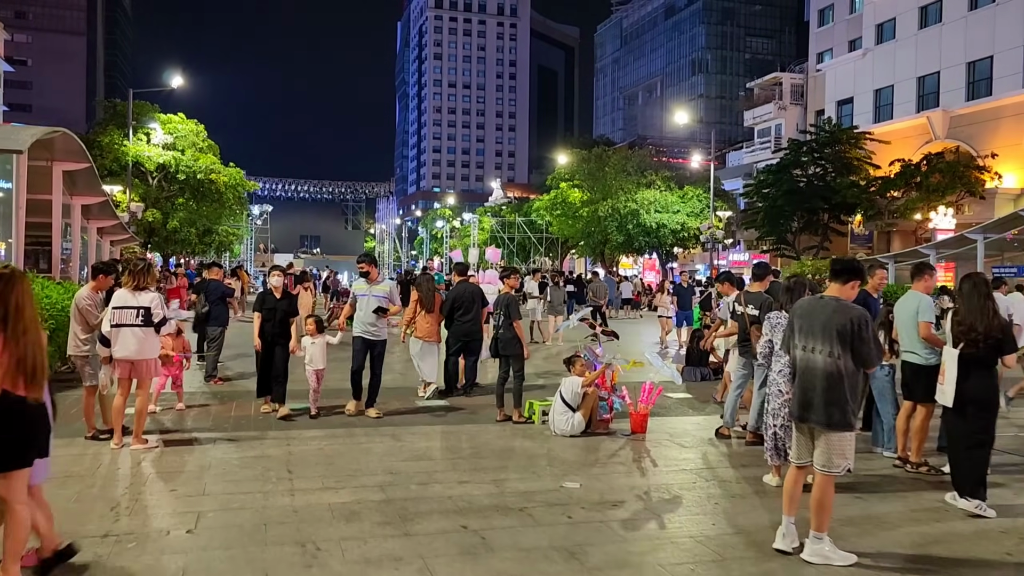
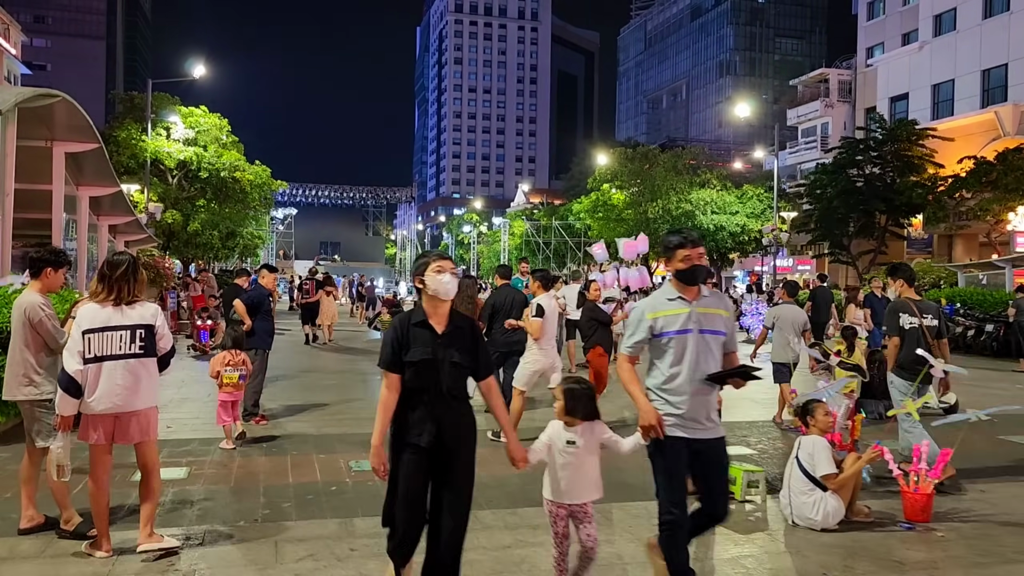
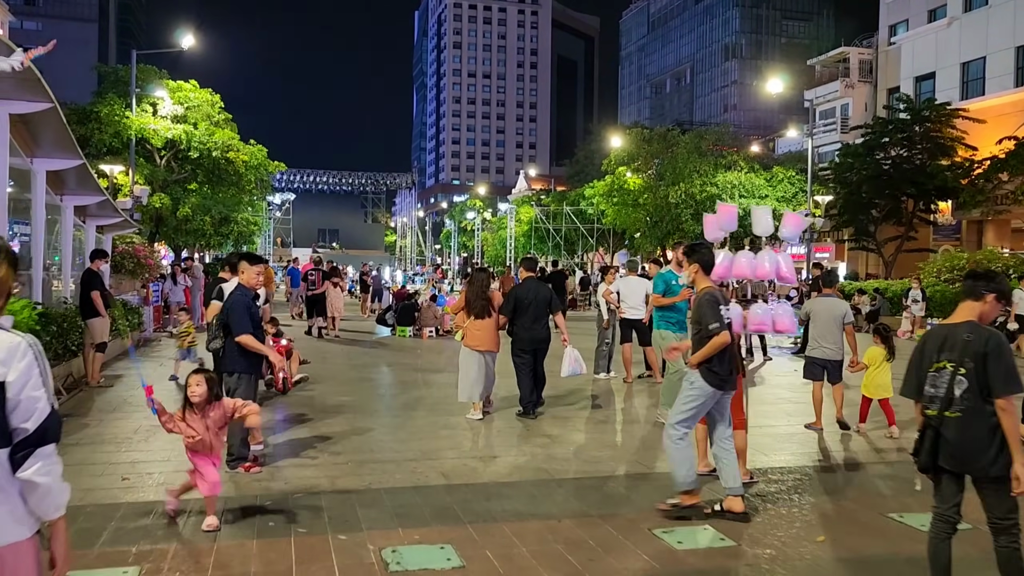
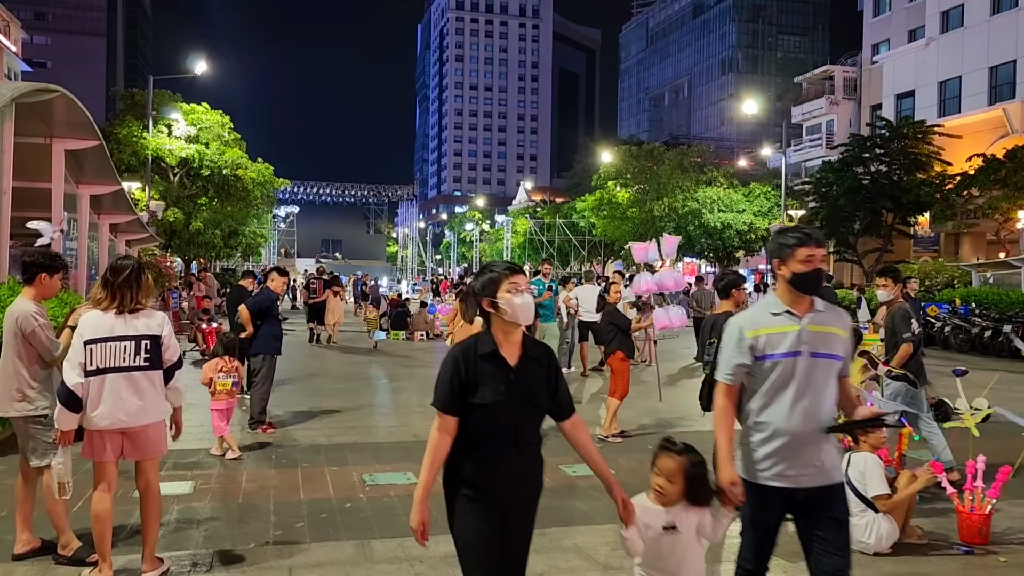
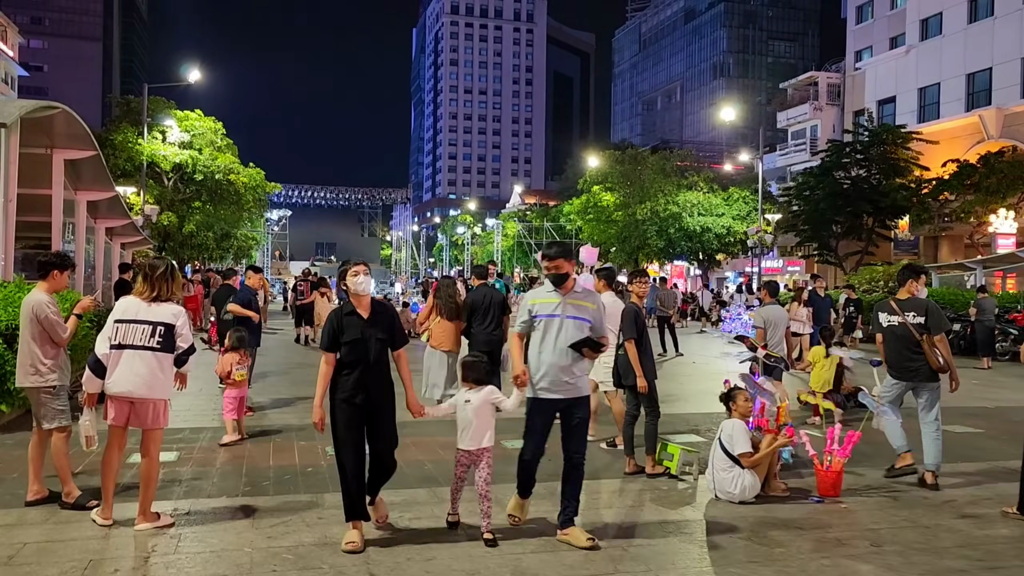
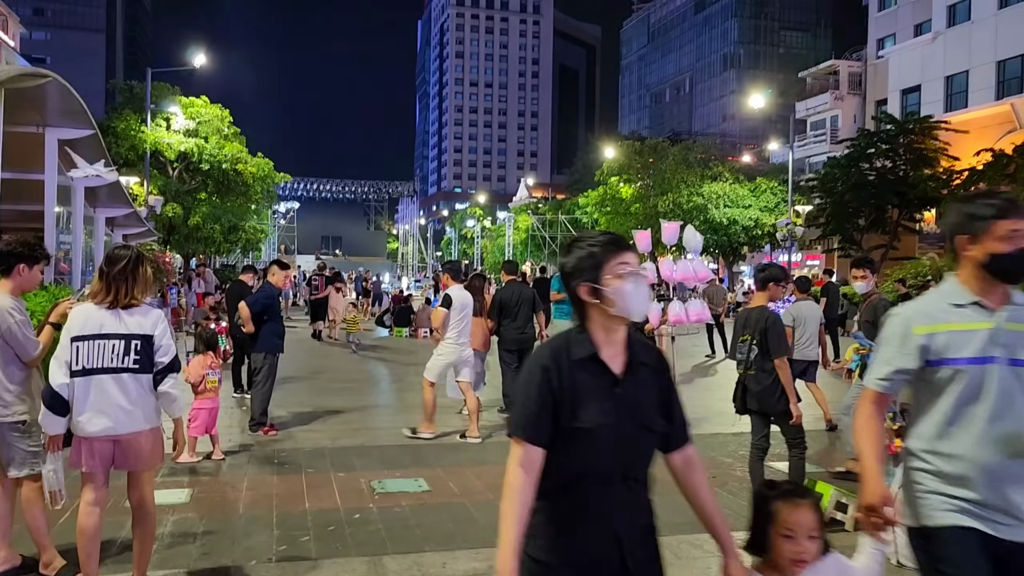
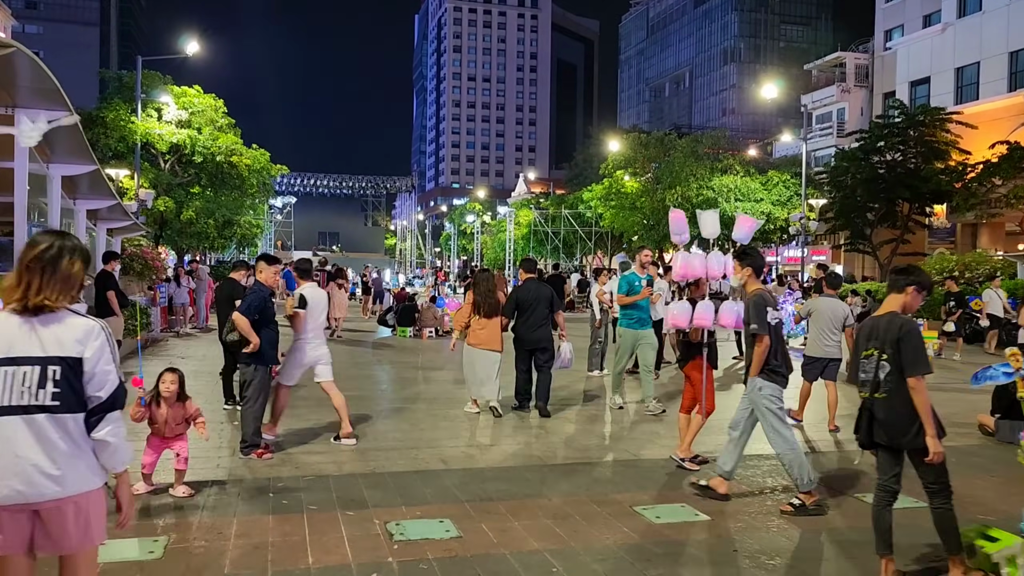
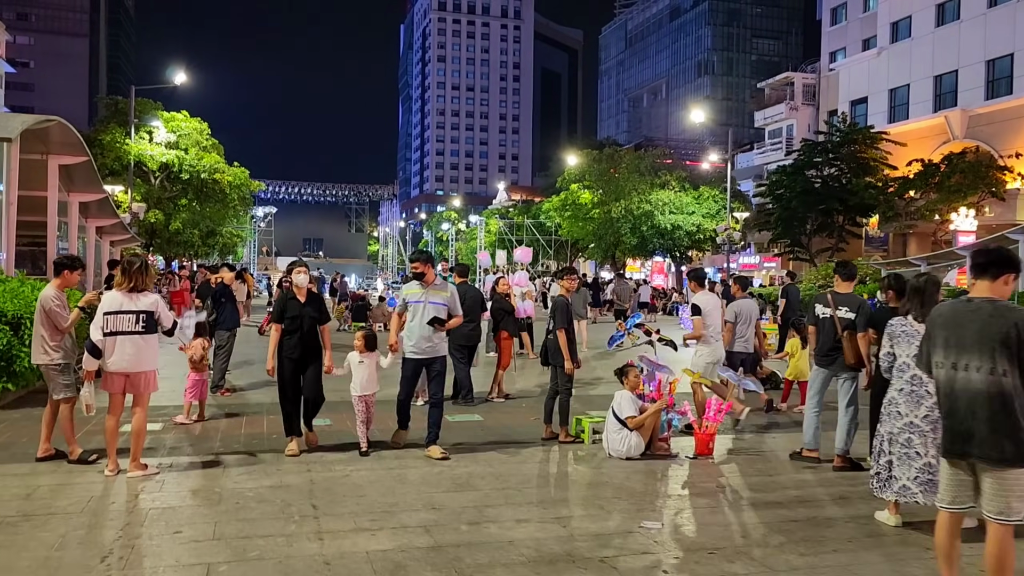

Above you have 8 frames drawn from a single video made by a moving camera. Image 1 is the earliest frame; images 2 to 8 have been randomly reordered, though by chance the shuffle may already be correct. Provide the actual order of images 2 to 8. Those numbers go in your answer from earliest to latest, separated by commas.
8, 5, 2, 4, 6, 7, 3
